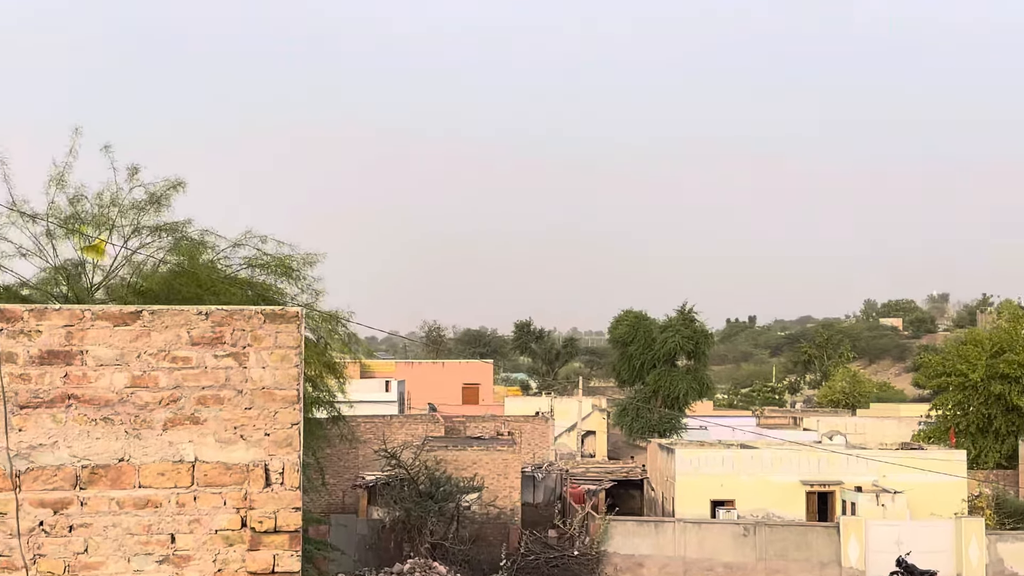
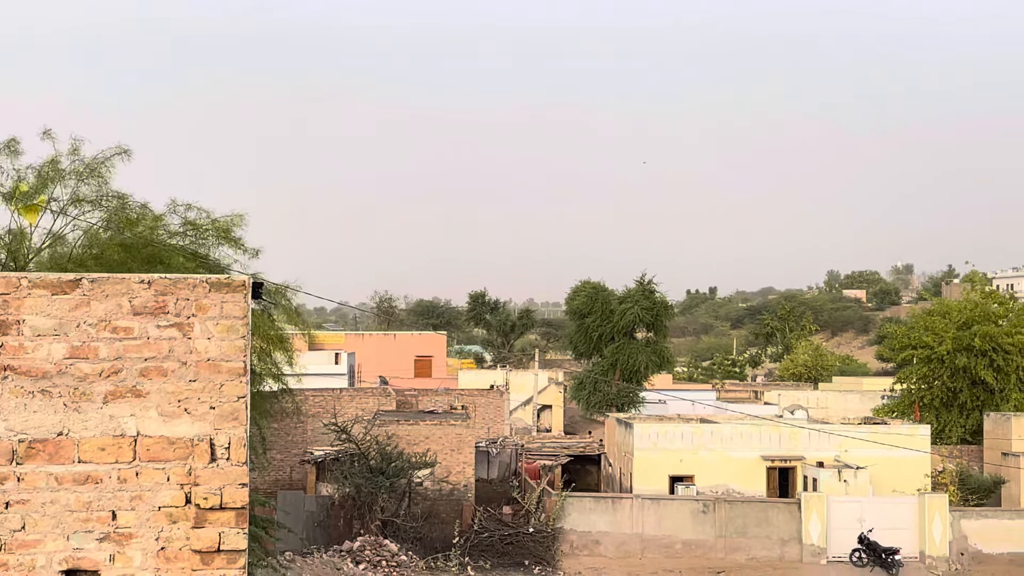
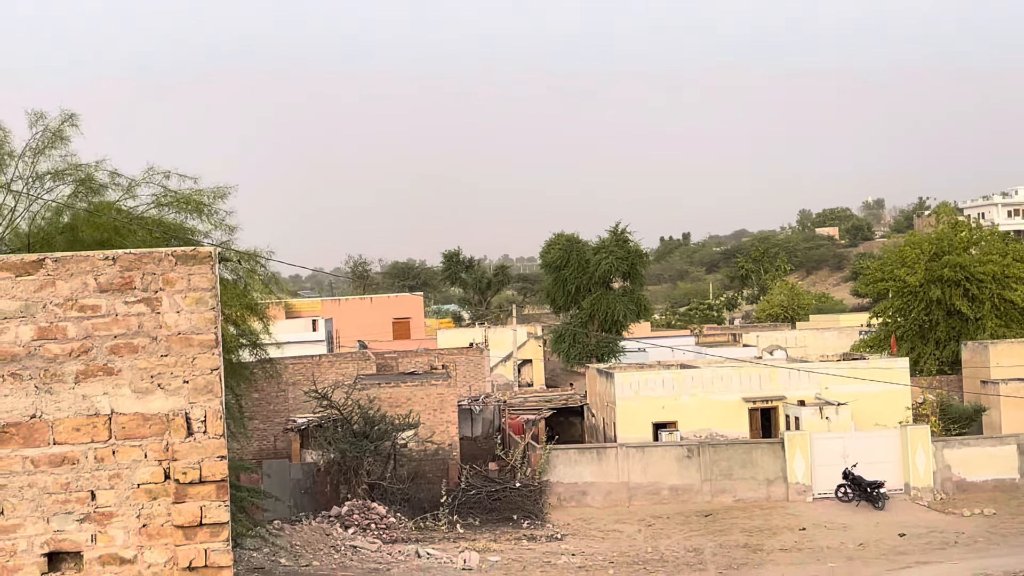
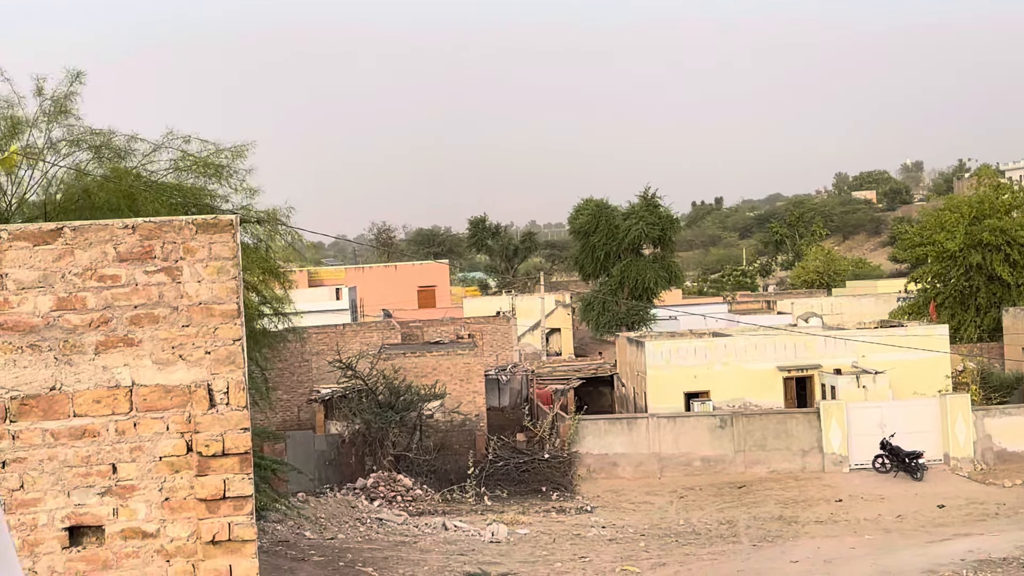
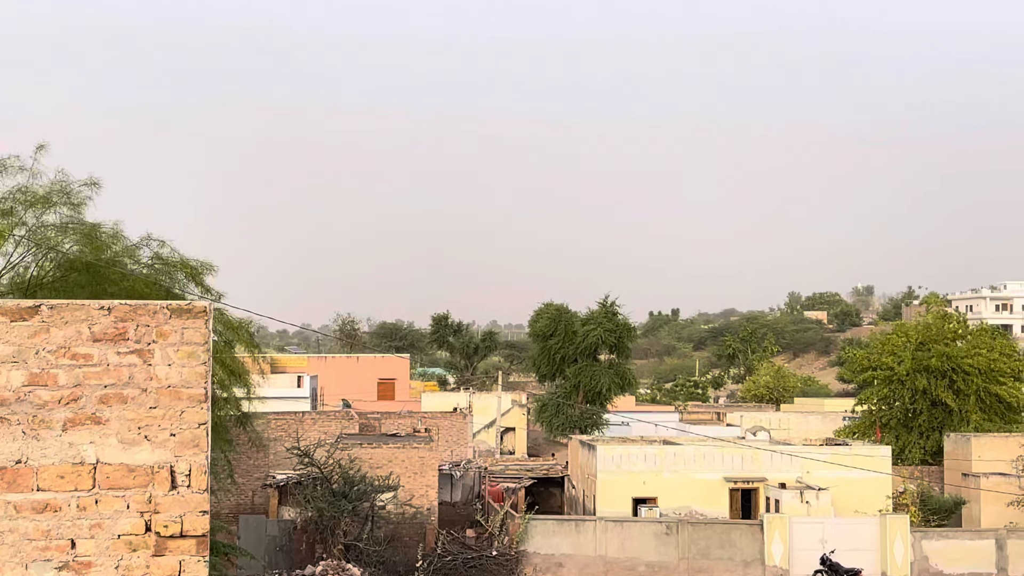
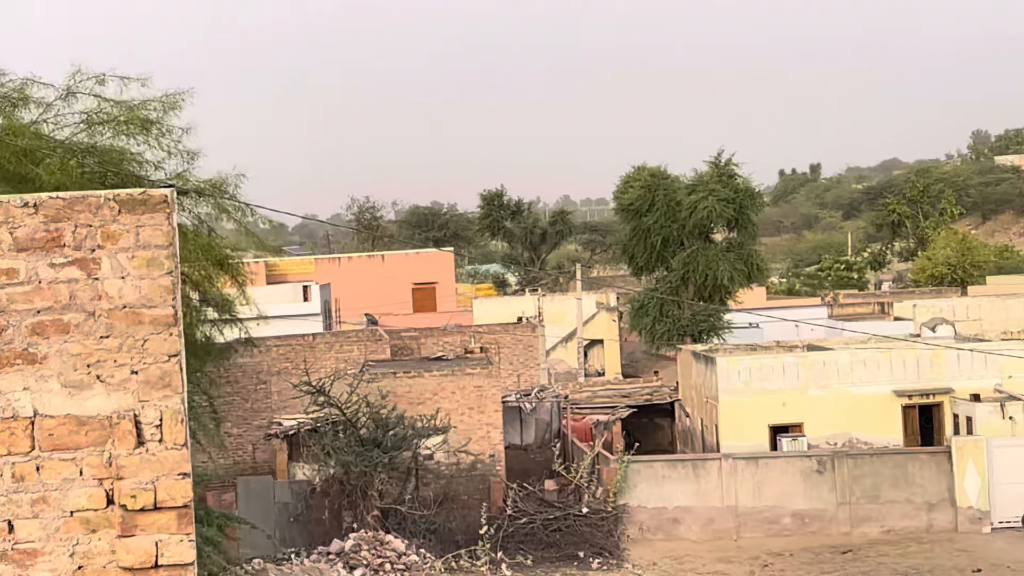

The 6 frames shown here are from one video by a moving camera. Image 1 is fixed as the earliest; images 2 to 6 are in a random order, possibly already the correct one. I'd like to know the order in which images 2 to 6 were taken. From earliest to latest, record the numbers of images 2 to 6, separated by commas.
2, 5, 3, 4, 6
